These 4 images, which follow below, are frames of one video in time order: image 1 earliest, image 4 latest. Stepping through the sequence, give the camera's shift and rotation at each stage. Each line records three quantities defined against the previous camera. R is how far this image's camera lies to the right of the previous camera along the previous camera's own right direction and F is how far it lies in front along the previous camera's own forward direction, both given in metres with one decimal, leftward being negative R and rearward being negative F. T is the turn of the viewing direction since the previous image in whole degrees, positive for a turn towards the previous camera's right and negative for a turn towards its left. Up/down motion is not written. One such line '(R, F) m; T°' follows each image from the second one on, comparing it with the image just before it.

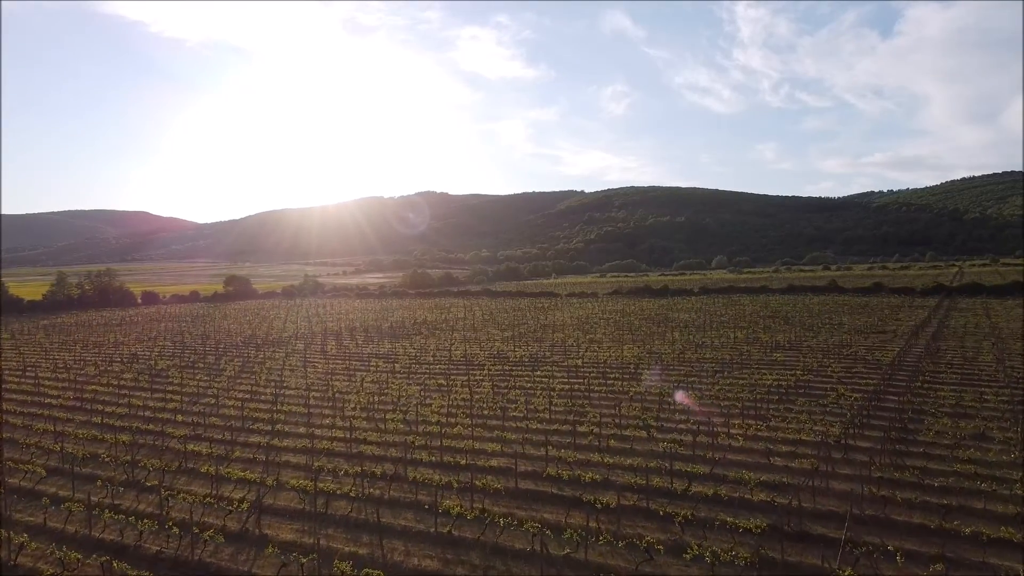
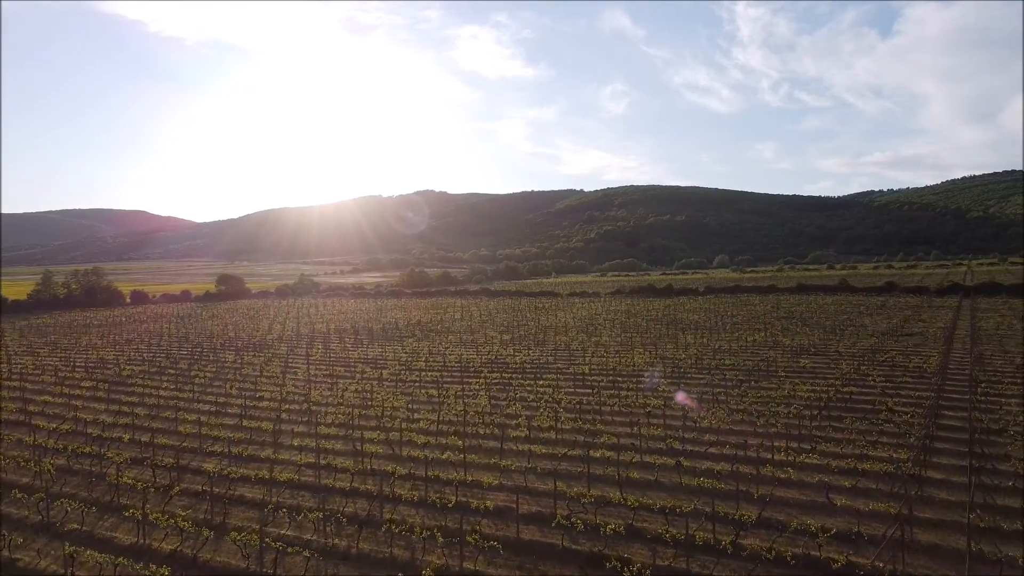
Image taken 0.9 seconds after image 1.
(0.0, +2.5) m; 0°
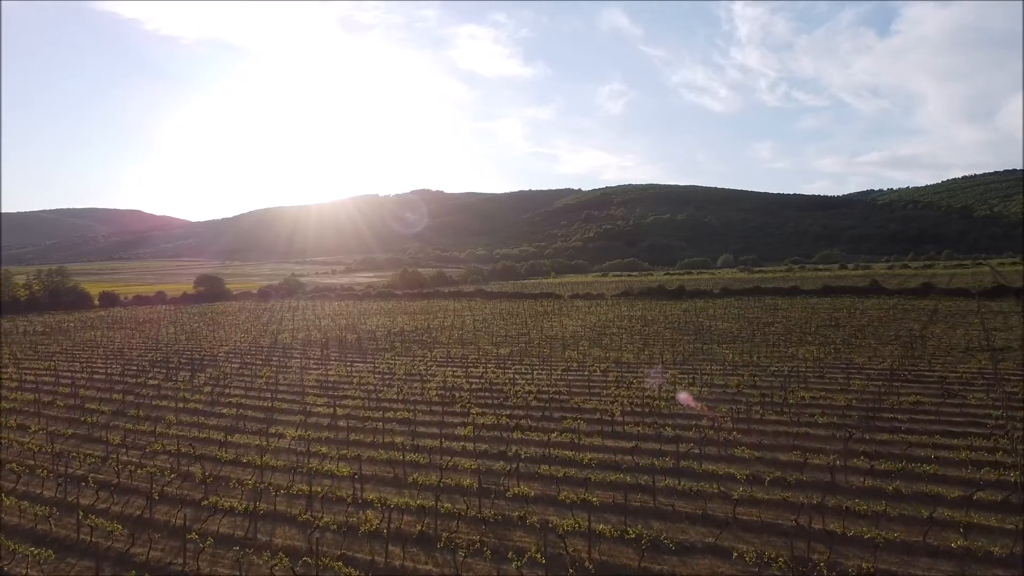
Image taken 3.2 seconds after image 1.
(-0.1, +6.3) m; 0°
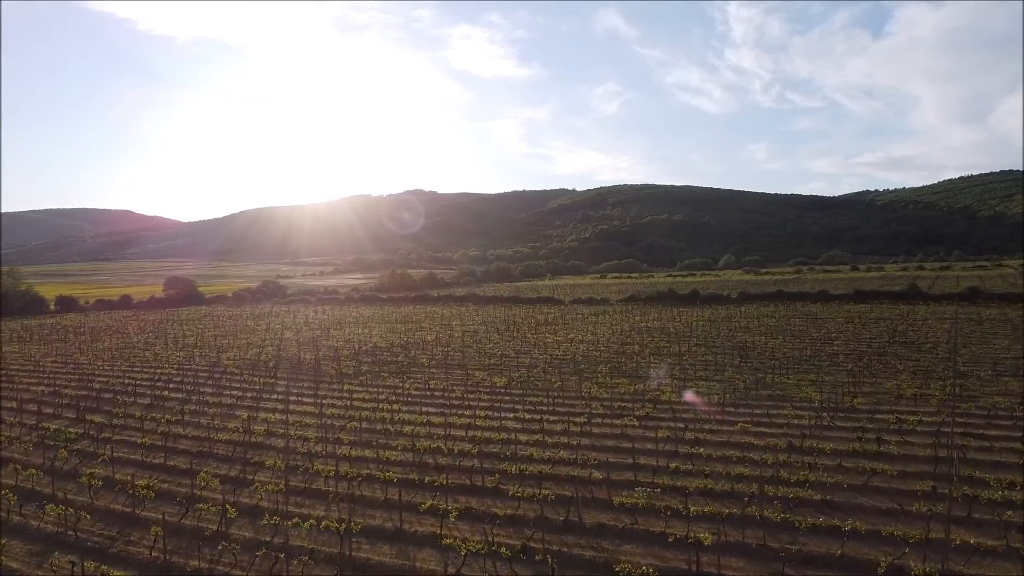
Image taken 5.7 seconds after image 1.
(-0.1, +6.9) m; 0°
